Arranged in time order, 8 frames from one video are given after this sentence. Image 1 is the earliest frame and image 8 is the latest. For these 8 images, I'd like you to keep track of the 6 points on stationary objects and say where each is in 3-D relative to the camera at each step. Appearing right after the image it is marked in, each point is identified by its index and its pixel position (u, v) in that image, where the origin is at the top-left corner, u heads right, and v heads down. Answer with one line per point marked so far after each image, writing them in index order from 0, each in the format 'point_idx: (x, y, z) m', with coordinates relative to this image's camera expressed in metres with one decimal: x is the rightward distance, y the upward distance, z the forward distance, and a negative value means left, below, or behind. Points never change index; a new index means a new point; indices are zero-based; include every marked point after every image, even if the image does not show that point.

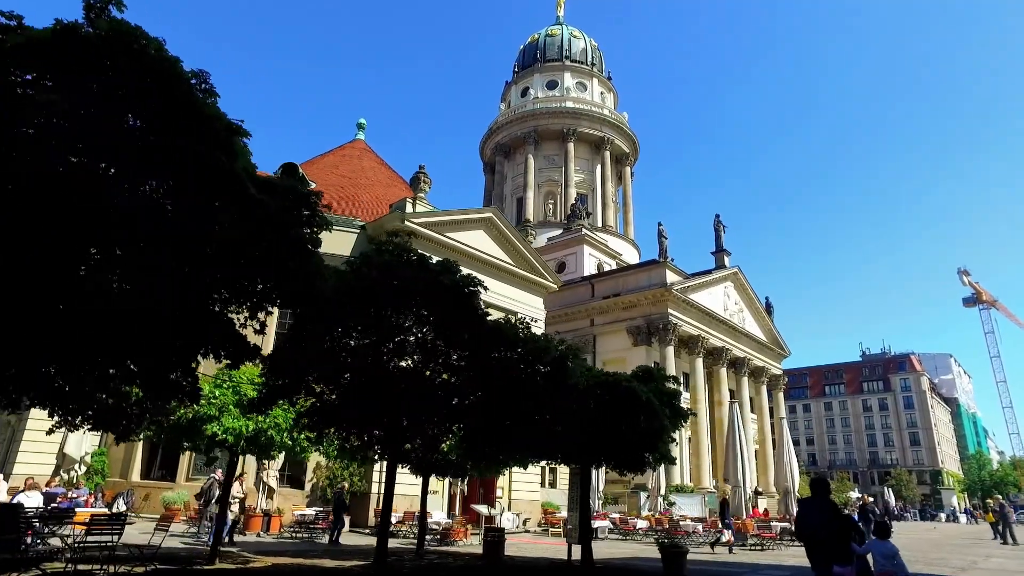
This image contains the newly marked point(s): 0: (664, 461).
0: (+3.2, -3.5, +13.3) m
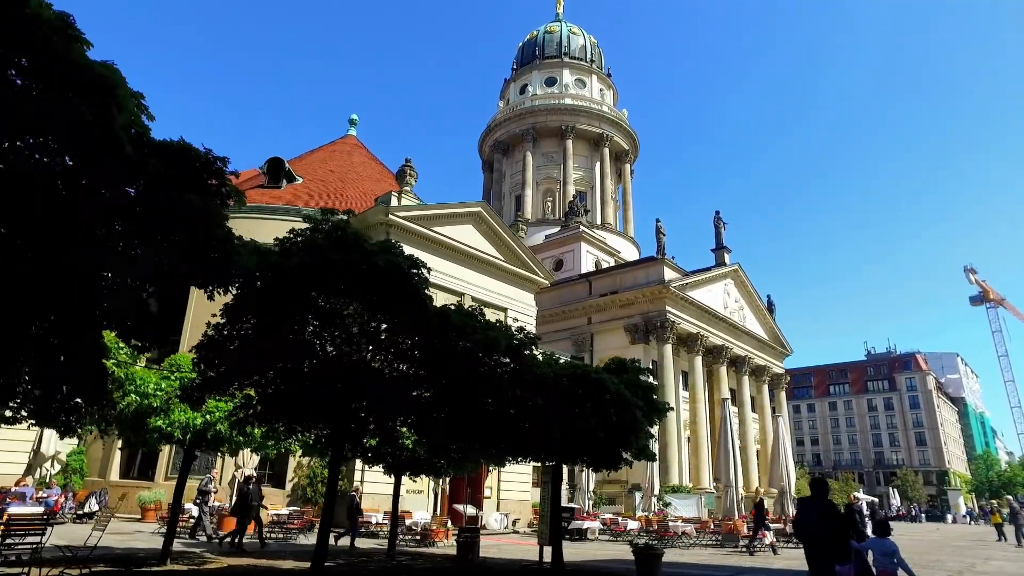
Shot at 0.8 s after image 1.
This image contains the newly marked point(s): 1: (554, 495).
0: (+2.6, -3.3, +12.7) m
1: (+0.8, -3.8, +11.9) m
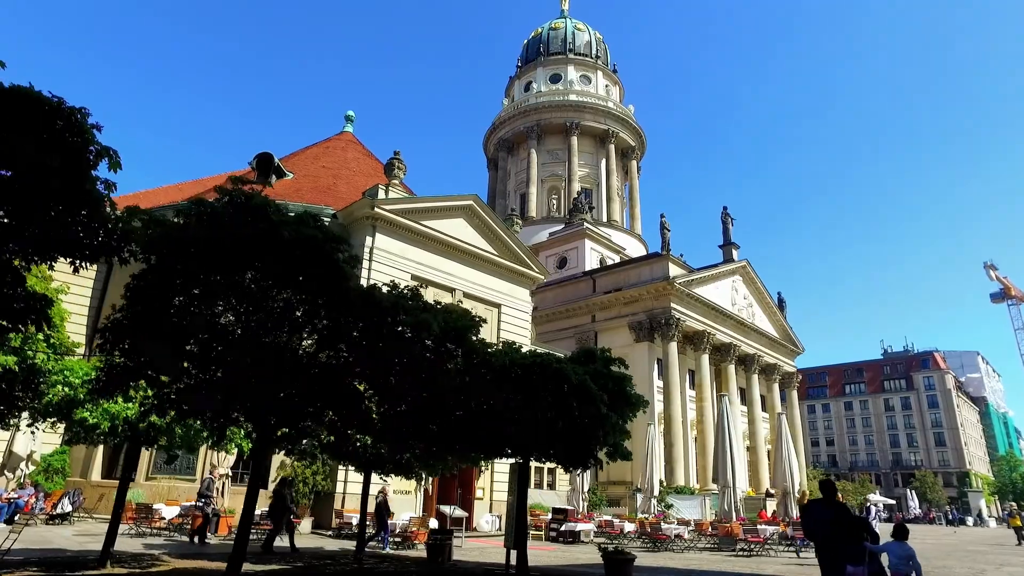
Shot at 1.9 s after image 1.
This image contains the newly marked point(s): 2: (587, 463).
0: (+2.0, -3.0, +11.9) m
1: (+0.2, -3.6, +11.2) m
2: (+1.2, -2.9, +10.9) m
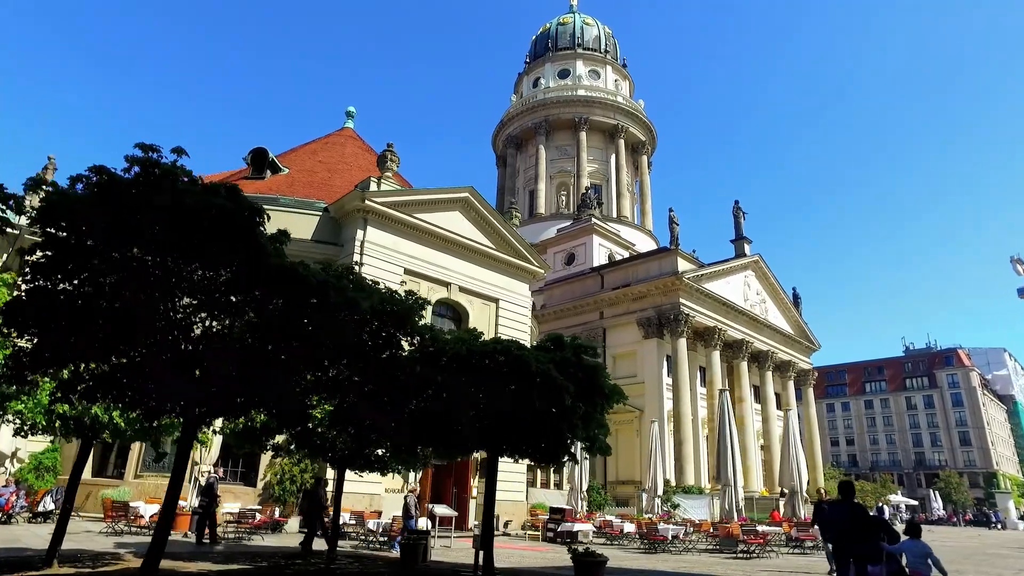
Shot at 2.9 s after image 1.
0: (+1.5, -2.8, +11.2) m
1: (-0.3, -3.3, +10.5) m
2: (+0.7, -2.6, +10.2) m
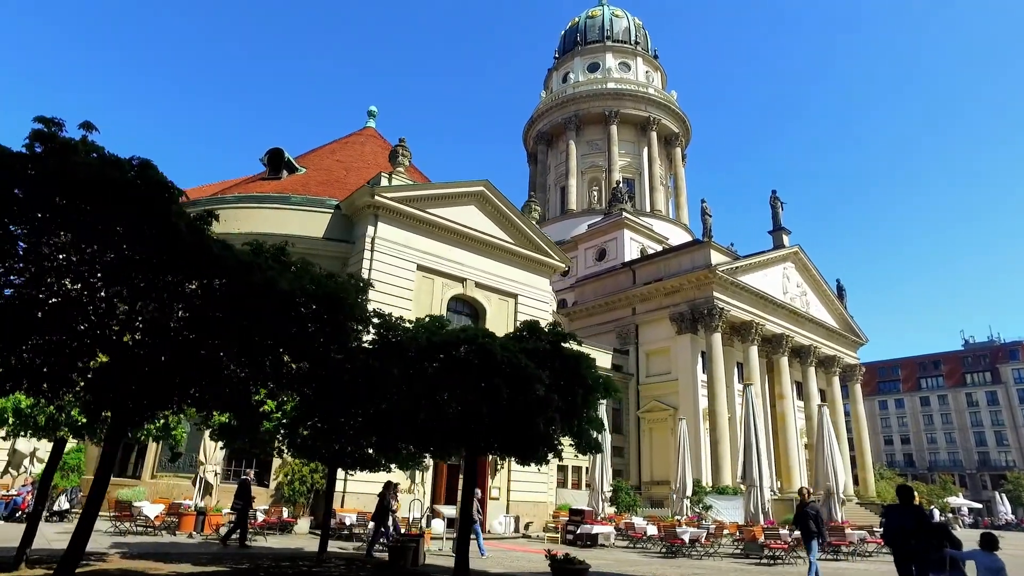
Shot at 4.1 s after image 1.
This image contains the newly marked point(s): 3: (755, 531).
0: (+1.3, -2.5, +10.4) m
1: (-0.7, -3.1, +9.9) m
2: (+0.4, -2.4, +9.5) m
3: (+6.7, -6.6, +18.2) m
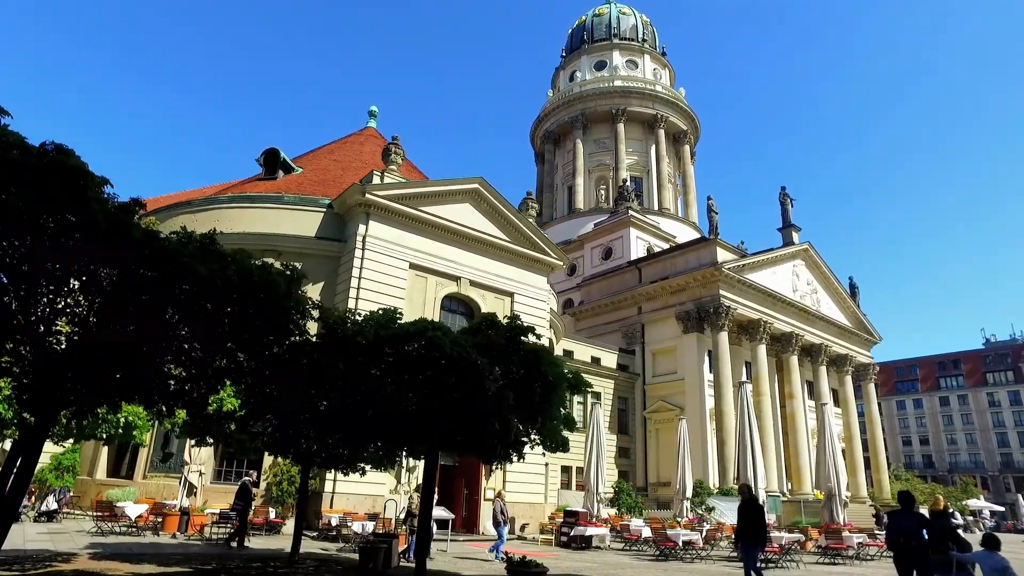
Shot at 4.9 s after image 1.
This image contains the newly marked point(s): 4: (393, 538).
0: (+0.7, -2.4, +10.1) m
1: (-1.2, -3.0, +9.6) m
2: (-0.2, -2.3, +9.2) m
3: (+6.4, -6.5, +17.7) m
4: (-2.2, -4.7, +12.4) m
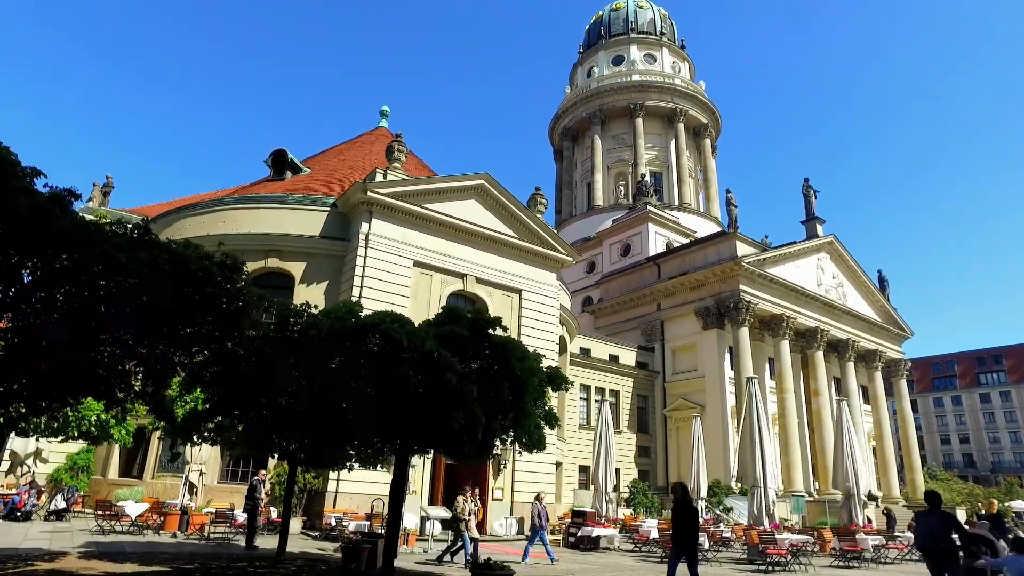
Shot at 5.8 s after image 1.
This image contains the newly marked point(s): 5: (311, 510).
0: (+0.3, -2.2, +9.7) m
1: (-1.6, -2.9, +9.3) m
2: (-0.6, -2.2, +8.8) m
3: (+6.4, -6.3, +17.0) m
4: (-2.5, -4.6, +12.2) m
5: (-5.9, -6.6, +19.7) m
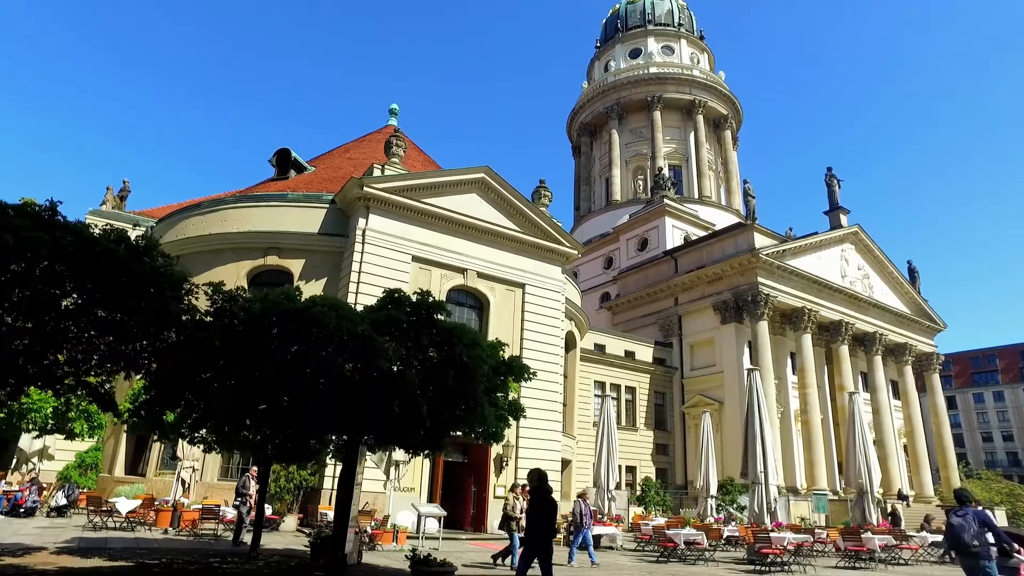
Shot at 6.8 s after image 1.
0: (-0.3, -2.0, +9.3) m
1: (-2.2, -2.7, +9.0) m
2: (-1.3, -2.0, +8.5) m
3: (+6.2, -6.0, +16.3) m
4: (-2.9, -4.4, +11.9) m
5: (-6.0, -6.4, +19.6) m
